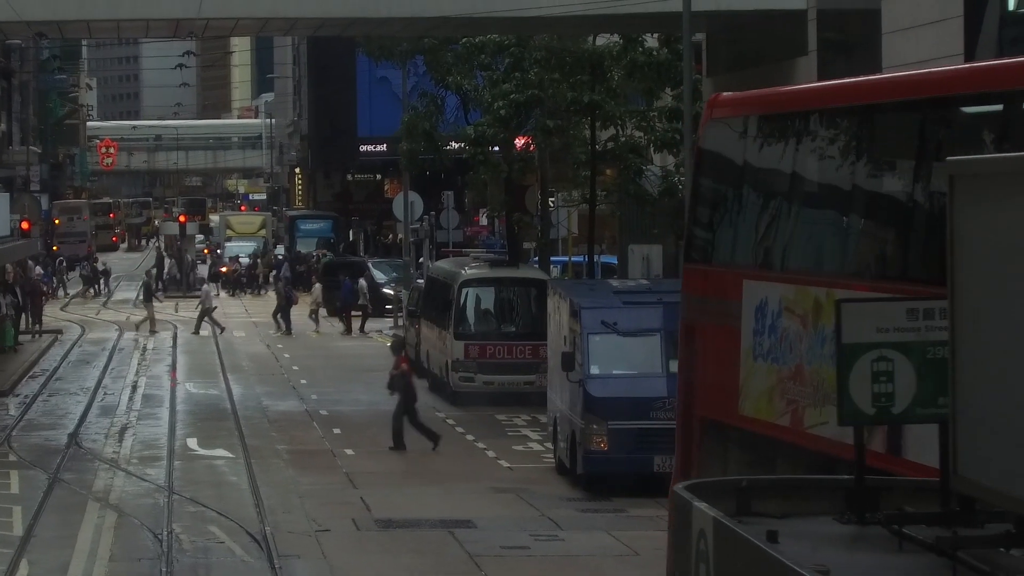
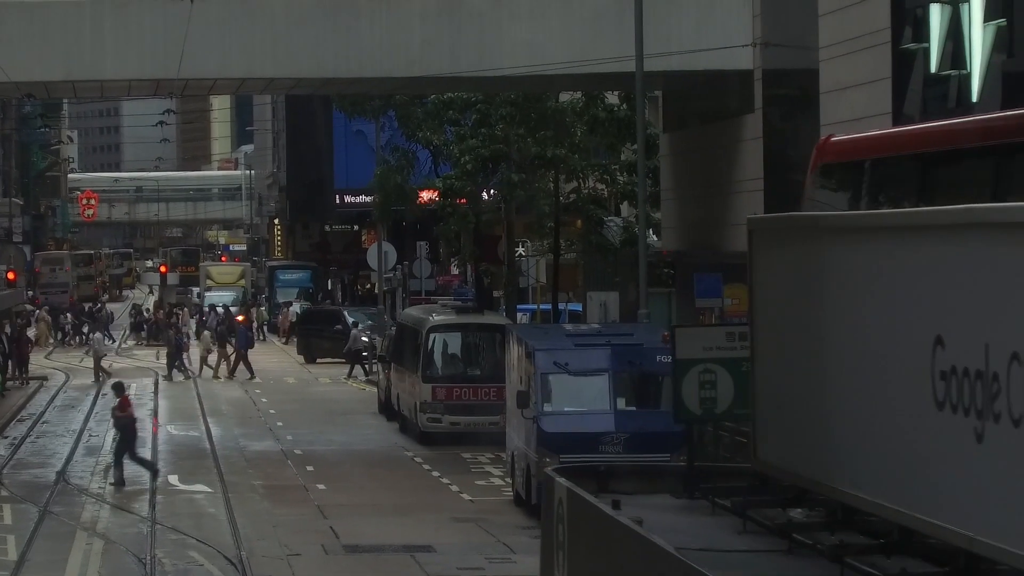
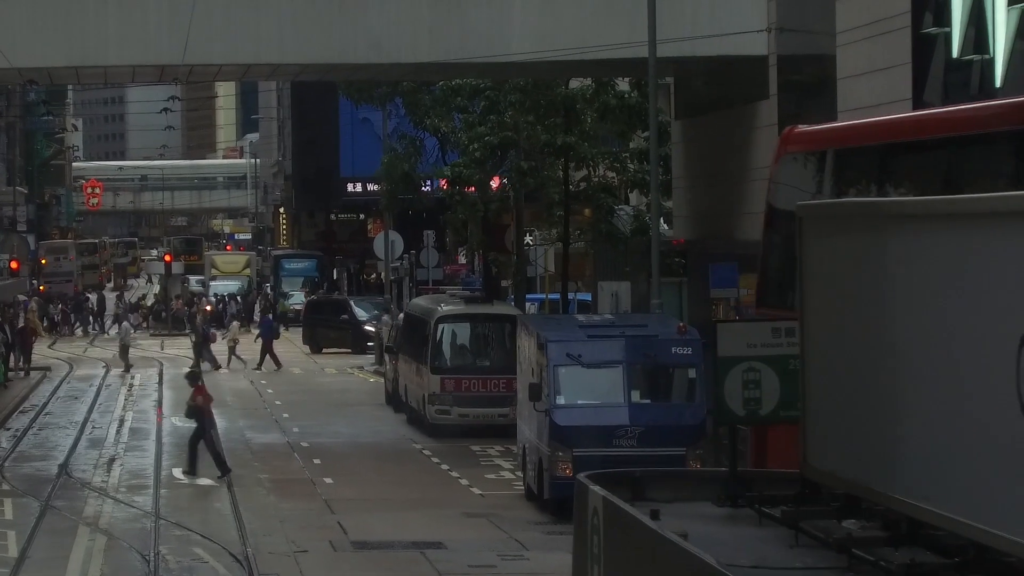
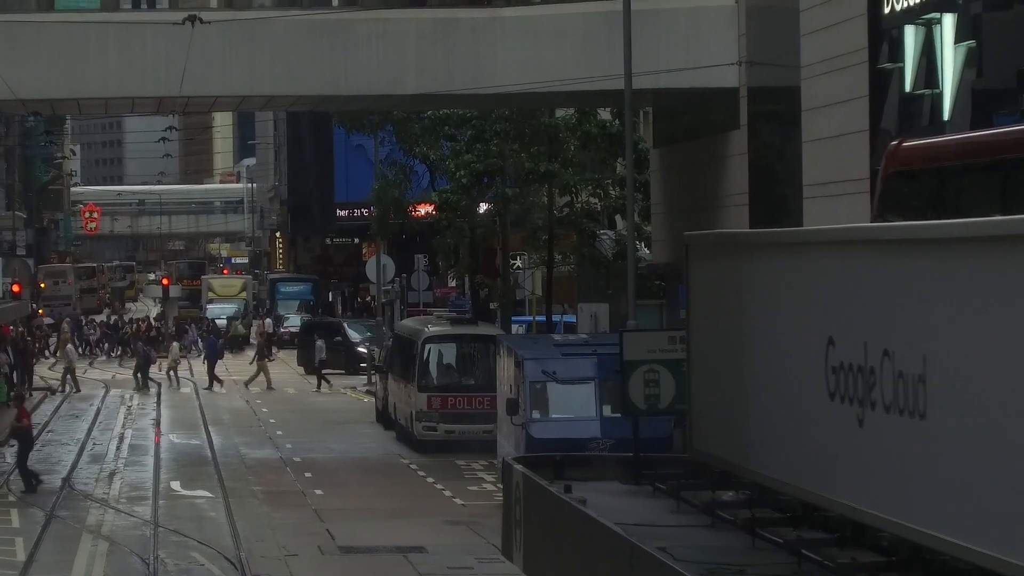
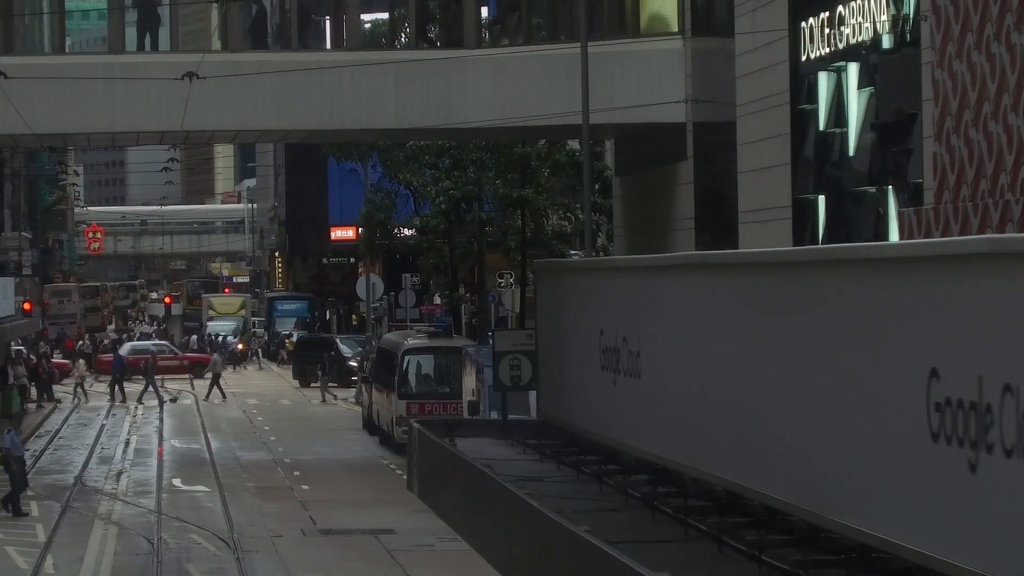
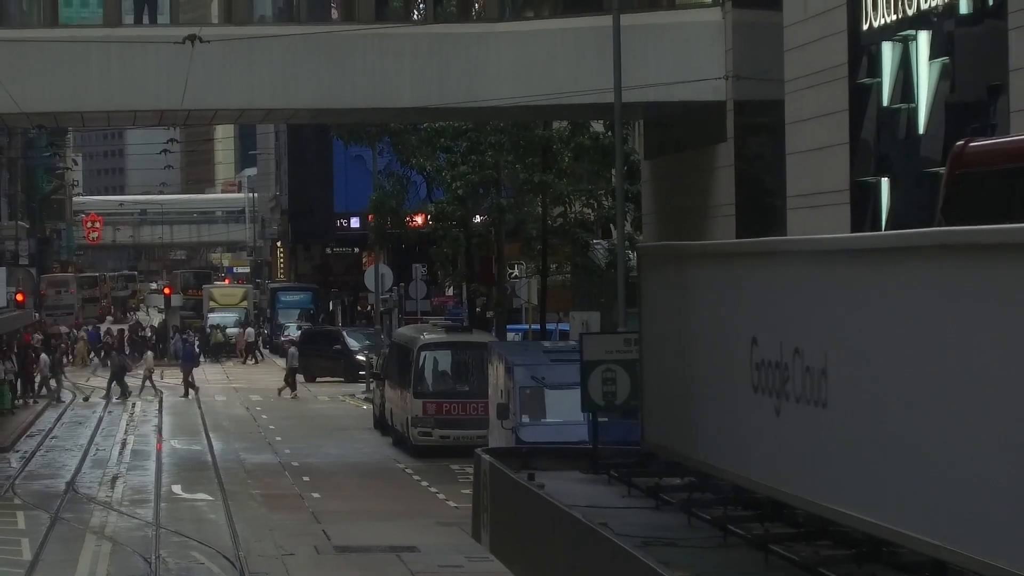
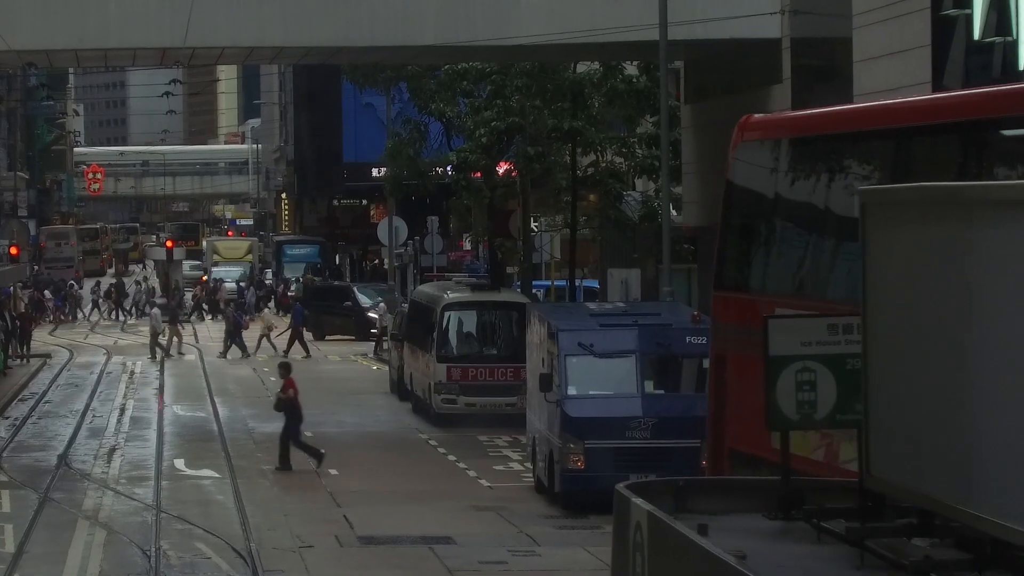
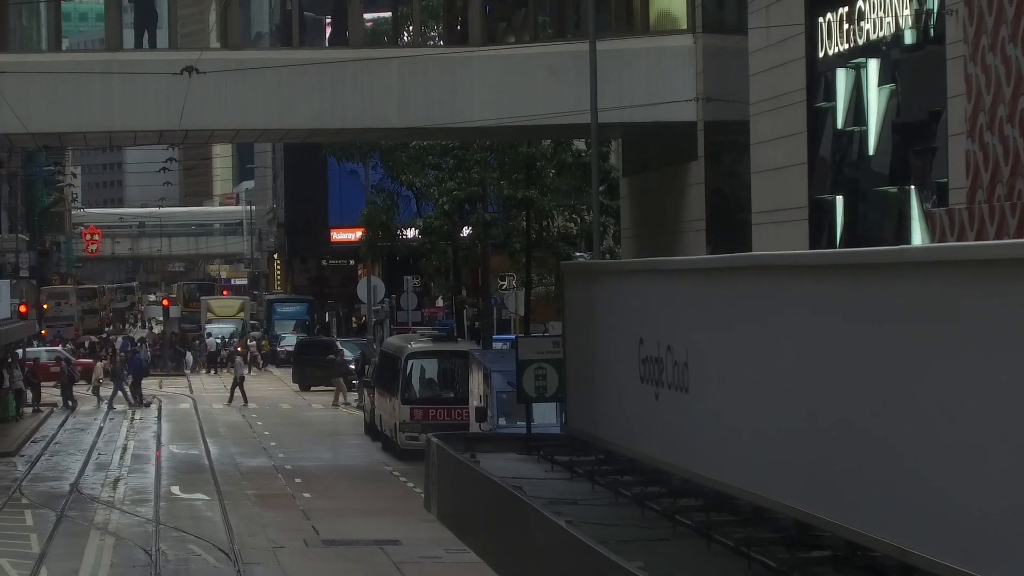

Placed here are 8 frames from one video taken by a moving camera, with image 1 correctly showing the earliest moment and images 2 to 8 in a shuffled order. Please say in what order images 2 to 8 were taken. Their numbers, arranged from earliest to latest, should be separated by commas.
7, 3, 2, 4, 6, 8, 5
